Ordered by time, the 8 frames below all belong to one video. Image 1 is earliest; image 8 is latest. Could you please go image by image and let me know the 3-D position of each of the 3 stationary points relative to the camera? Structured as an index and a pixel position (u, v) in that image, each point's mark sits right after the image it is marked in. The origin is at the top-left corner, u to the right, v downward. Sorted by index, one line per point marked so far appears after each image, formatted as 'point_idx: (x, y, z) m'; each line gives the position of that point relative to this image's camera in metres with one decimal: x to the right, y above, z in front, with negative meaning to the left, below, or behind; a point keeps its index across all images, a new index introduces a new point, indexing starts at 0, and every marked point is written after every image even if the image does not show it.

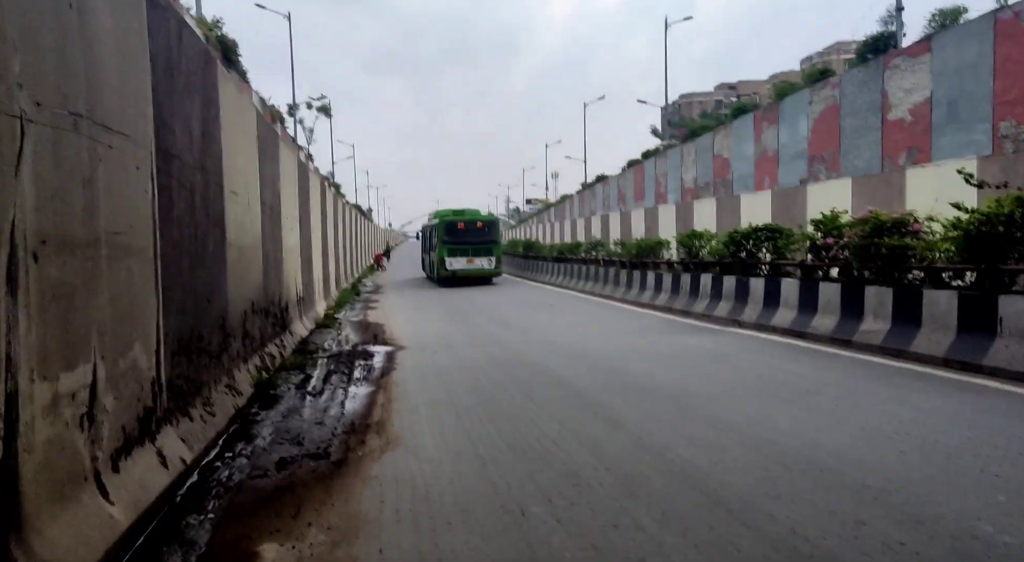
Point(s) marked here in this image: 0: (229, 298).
0: (-3.2, -0.2, +7.8) m
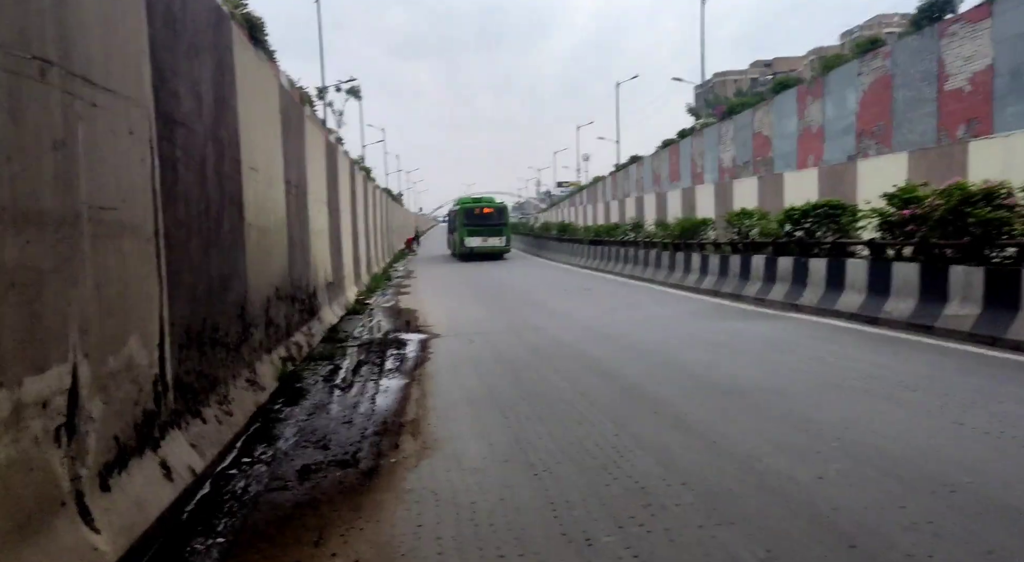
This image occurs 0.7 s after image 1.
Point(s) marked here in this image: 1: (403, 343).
0: (-2.7, 0.0, +7.1) m
1: (-1.7, -1.0, +10.8) m
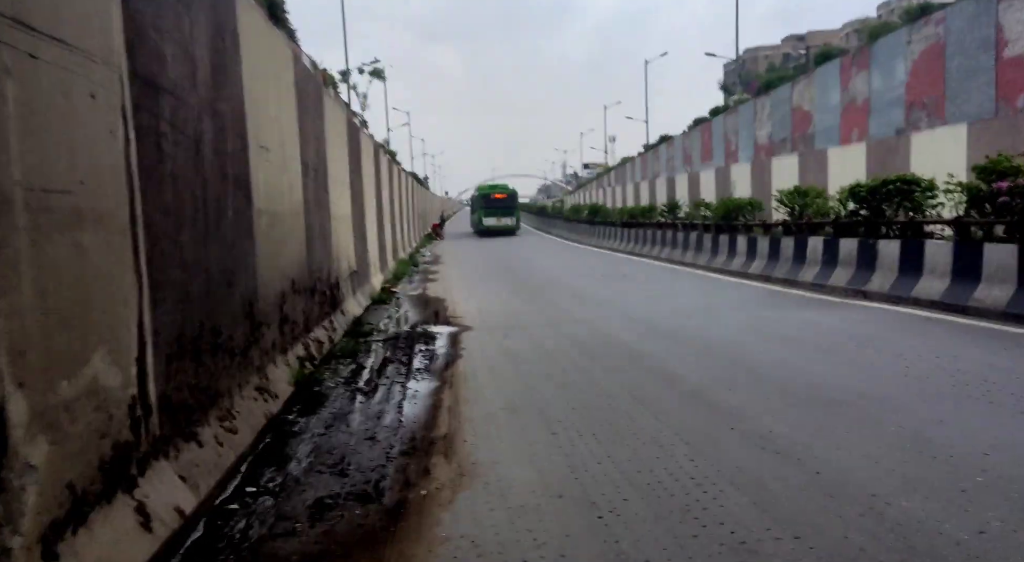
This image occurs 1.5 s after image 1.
0: (-2.3, 0.0, +6.4) m
1: (-1.1, -0.8, +10.0) m
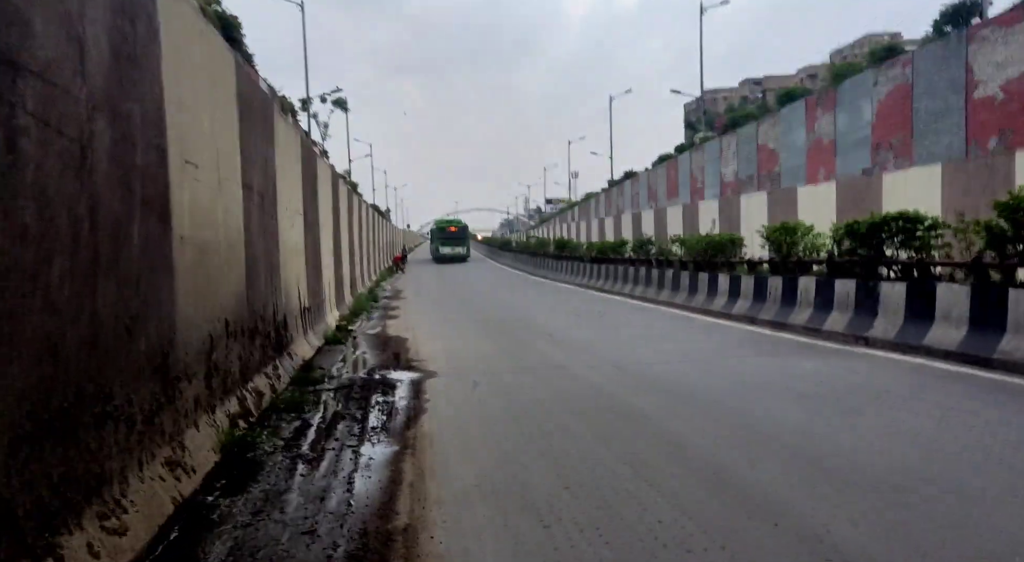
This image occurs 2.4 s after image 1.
0: (-2.5, -0.3, +5.2) m
1: (-1.5, -1.3, +8.8) m
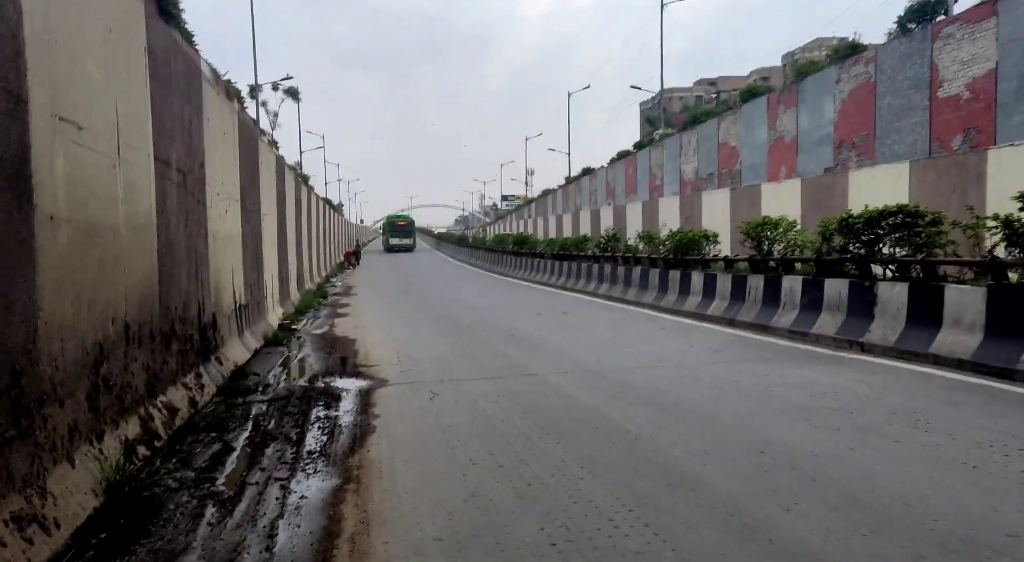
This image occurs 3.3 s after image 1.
0: (-2.7, -0.3, +3.9) m
1: (-1.9, -1.3, +7.6) m
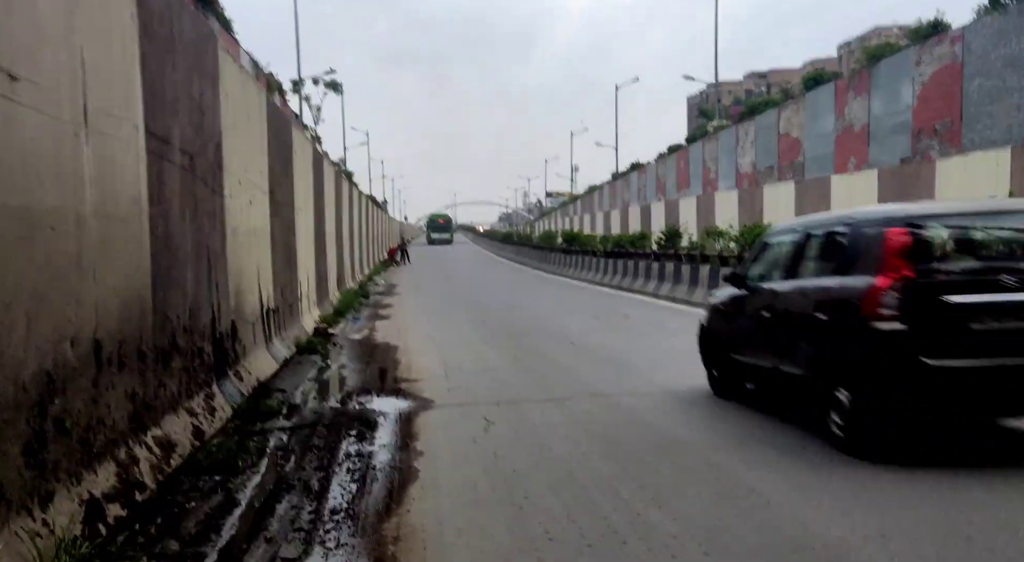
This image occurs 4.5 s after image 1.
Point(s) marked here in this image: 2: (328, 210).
0: (-2.2, -0.3, +2.7) m
1: (-1.3, -1.3, +6.4) m
2: (-4.9, +1.9, +18.4) m
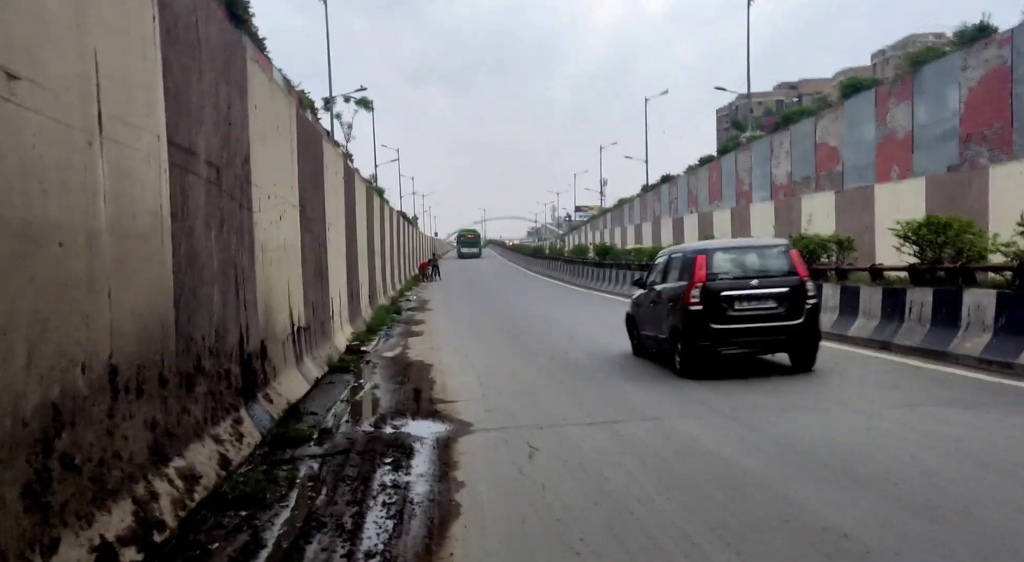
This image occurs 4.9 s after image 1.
0: (-2.0, -0.4, +2.3) m
1: (-0.9, -1.5, +6.0) m
2: (-4.0, +1.4, +18.2) m
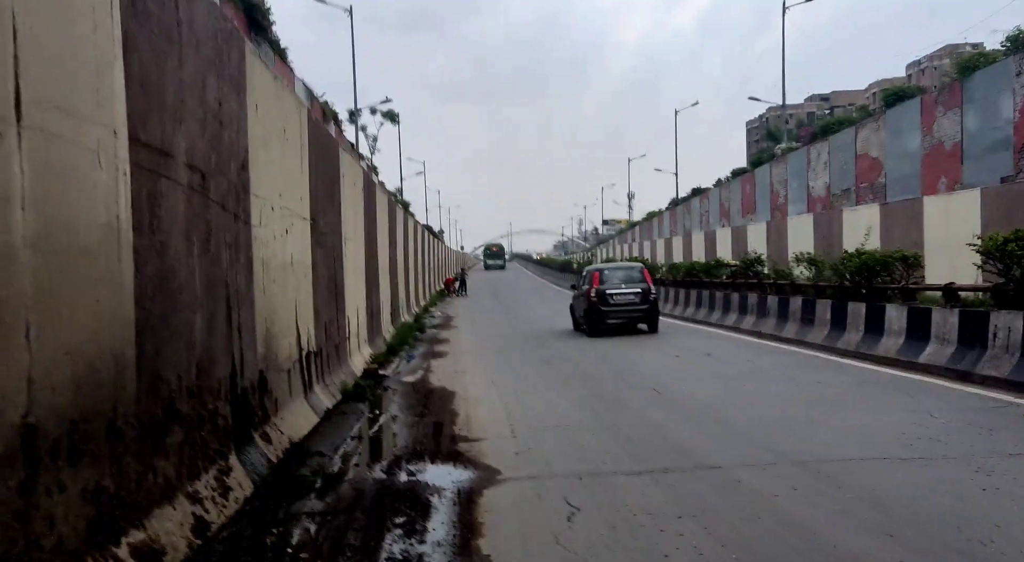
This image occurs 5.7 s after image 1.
0: (-1.9, -0.5, +1.5) m
1: (-0.6, -1.6, +5.0) m
2: (-3.3, +1.0, +17.5) m
